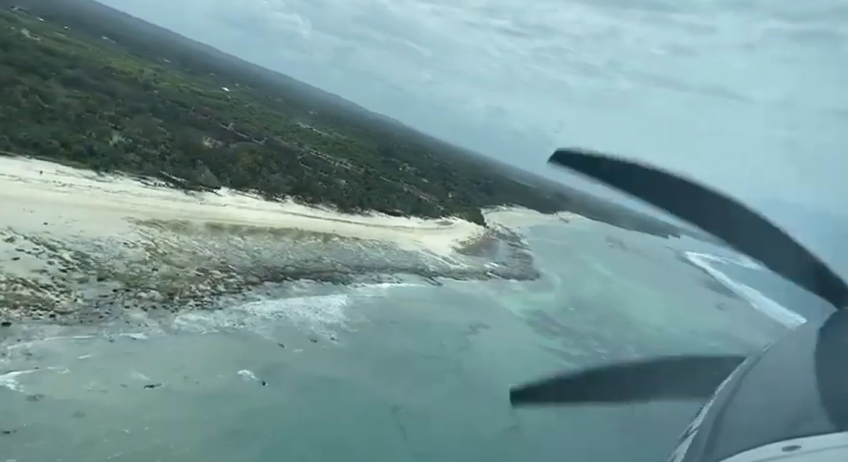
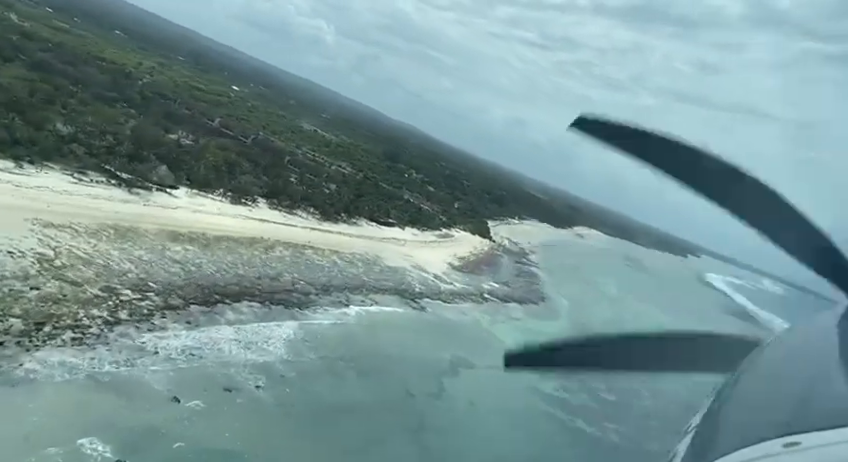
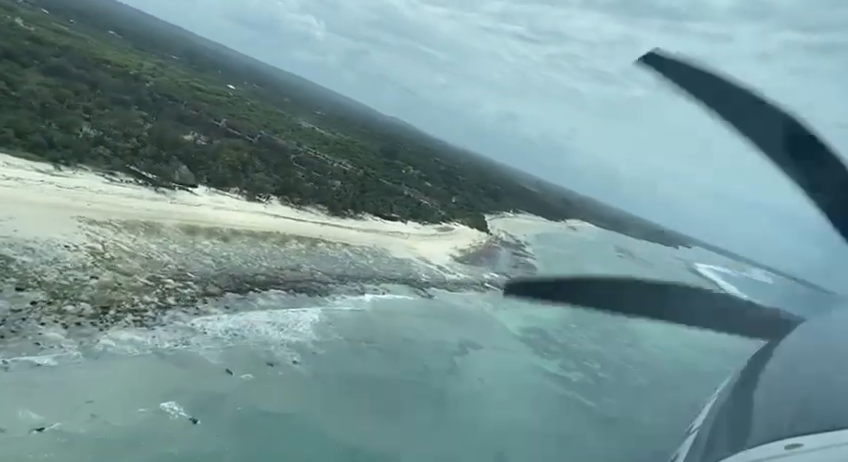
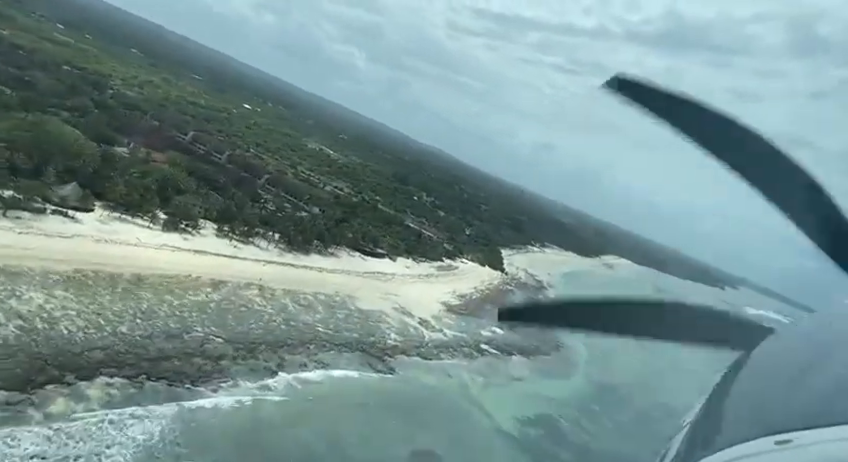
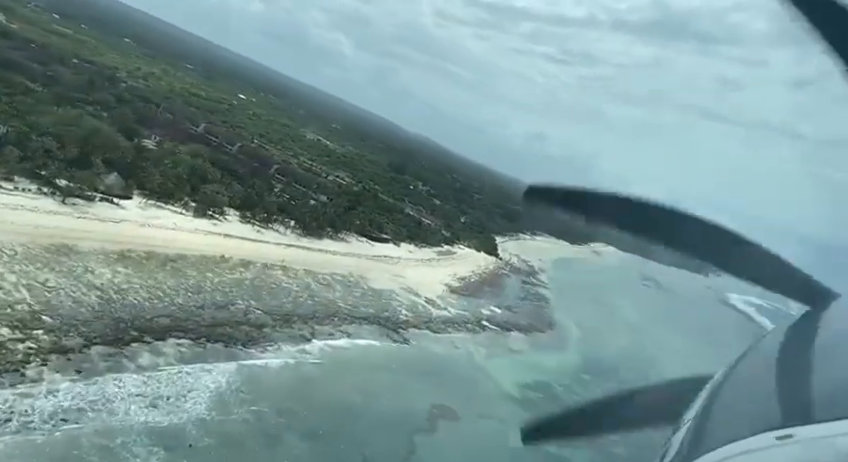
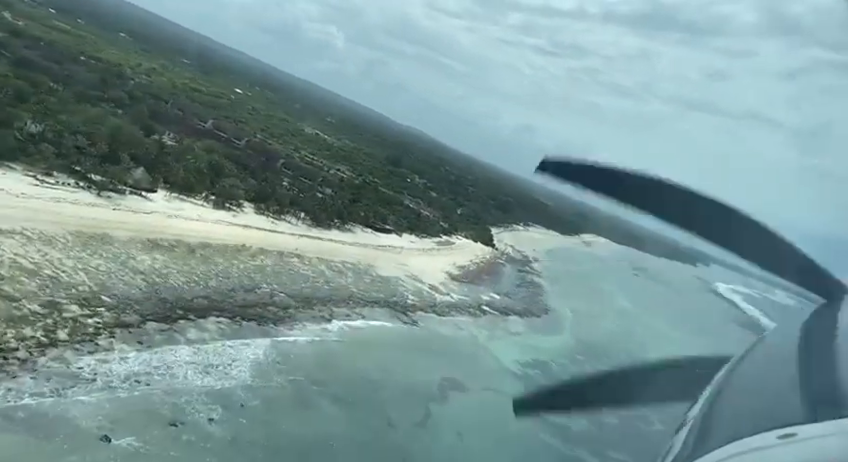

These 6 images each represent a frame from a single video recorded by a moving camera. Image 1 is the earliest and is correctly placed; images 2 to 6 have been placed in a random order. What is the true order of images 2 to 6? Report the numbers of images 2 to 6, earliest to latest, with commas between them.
3, 2, 6, 5, 4
